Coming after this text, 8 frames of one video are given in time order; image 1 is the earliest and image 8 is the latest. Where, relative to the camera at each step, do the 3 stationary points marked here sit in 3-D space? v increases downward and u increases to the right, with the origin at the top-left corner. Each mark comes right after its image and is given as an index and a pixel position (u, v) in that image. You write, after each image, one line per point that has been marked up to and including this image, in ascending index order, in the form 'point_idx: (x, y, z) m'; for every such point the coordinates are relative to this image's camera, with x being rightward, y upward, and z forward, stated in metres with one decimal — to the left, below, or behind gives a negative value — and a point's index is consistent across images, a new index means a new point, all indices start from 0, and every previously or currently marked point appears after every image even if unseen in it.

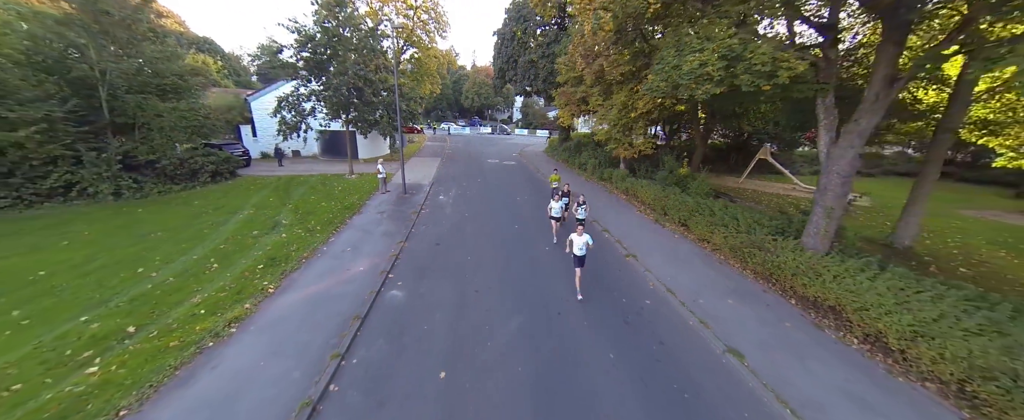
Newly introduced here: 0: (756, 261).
0: (+5.9, -1.1, +7.1) m
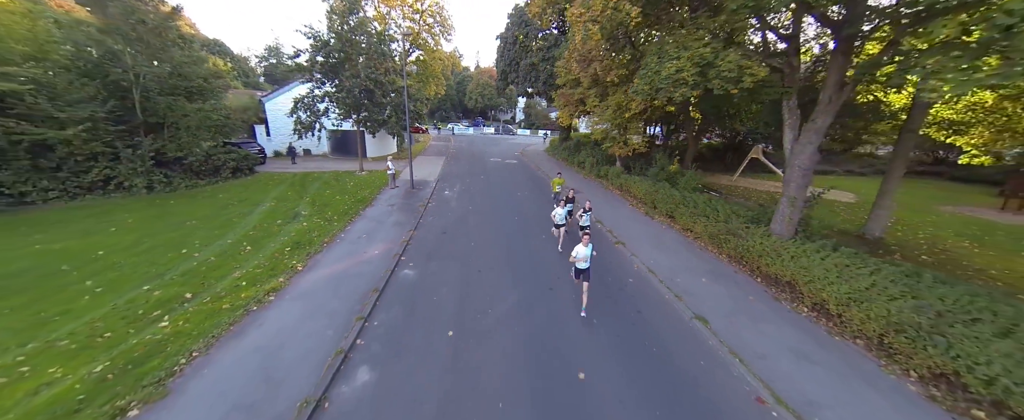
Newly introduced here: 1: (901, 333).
0: (+5.9, -0.9, +7.9) m
1: (+6.1, -1.8, +4.8) m
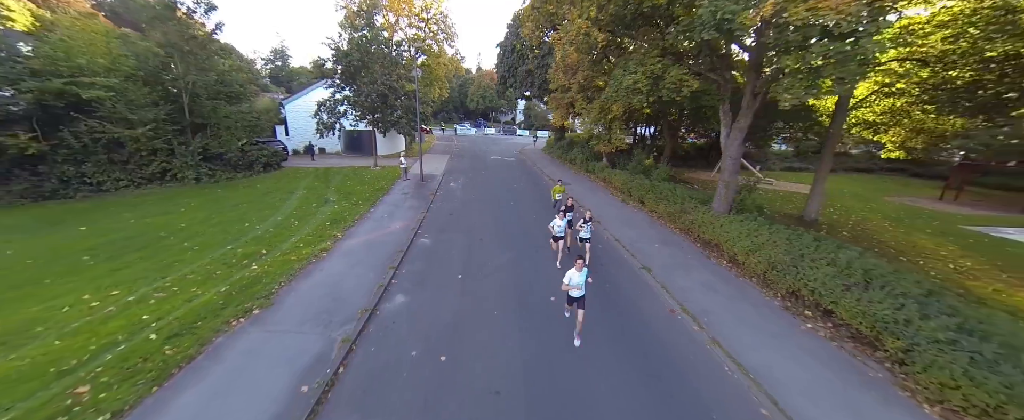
0: (+5.7, -0.3, +9.8) m
1: (+6.0, -1.3, +6.7) m
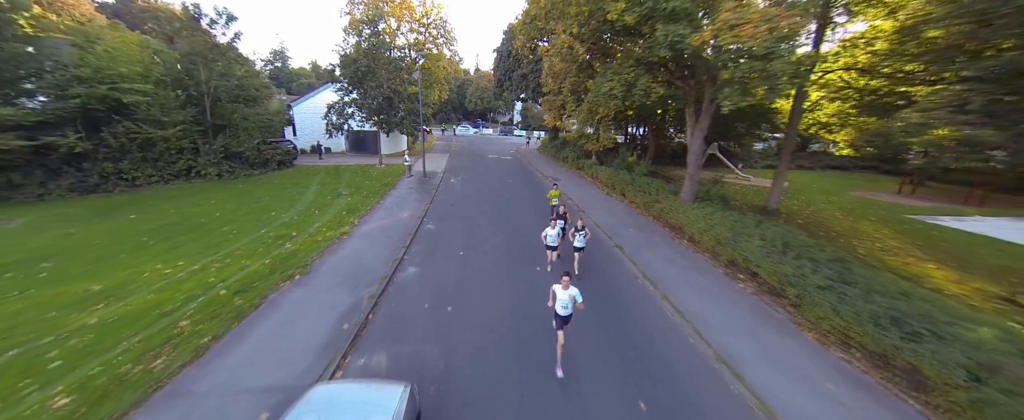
0: (+5.5, +0.1, +11.2) m
1: (+5.8, -0.9, +8.1) m
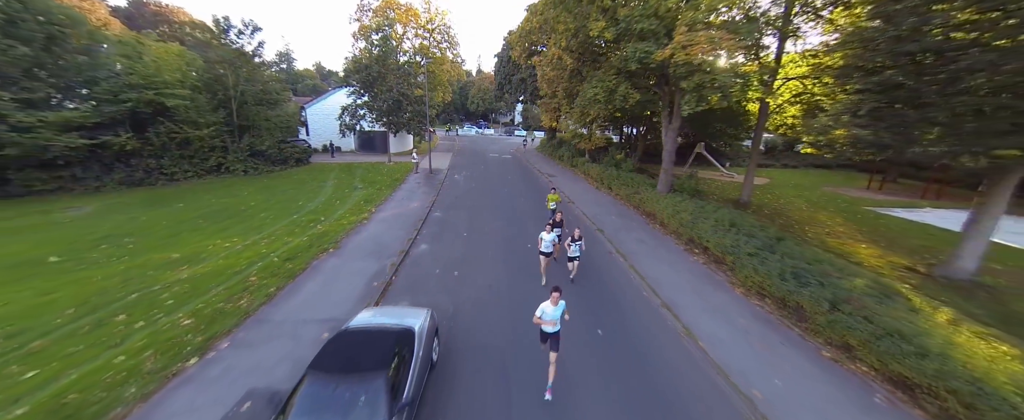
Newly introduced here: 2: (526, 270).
0: (+5.4, +0.5, +12.7) m
1: (+5.6, -0.5, +9.6) m
2: (+0.4, -1.6, +8.1) m
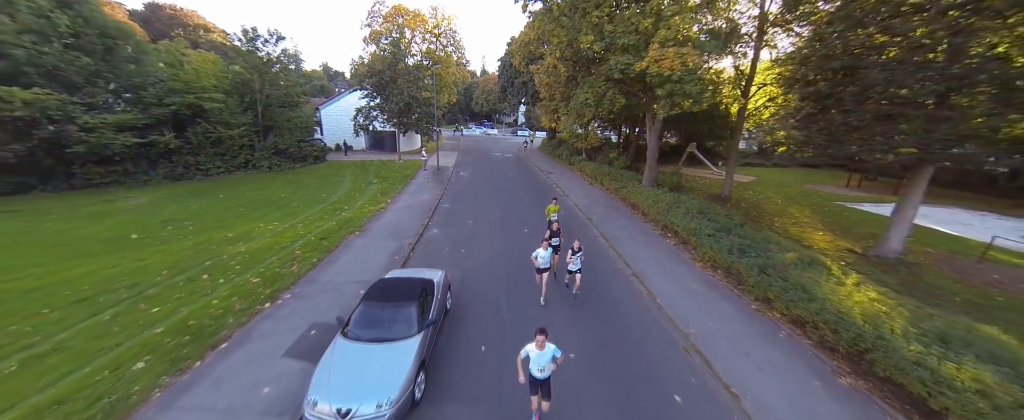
0: (+5.4, +0.8, +14.1) m
1: (+5.6, -0.1, +10.9) m
2: (+0.3, -1.3, +9.6) m
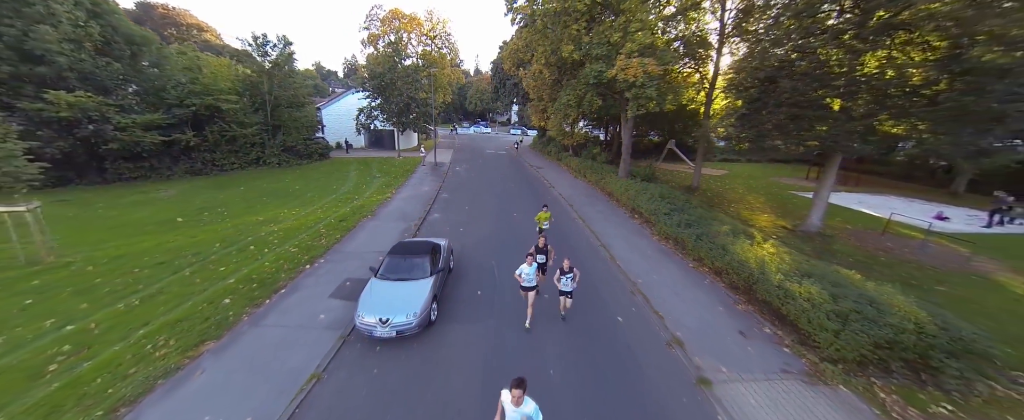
0: (+5.0, +1.4, +15.9) m
1: (+5.2, +0.5, +12.7) m
2: (0.0, -0.7, +11.3) m
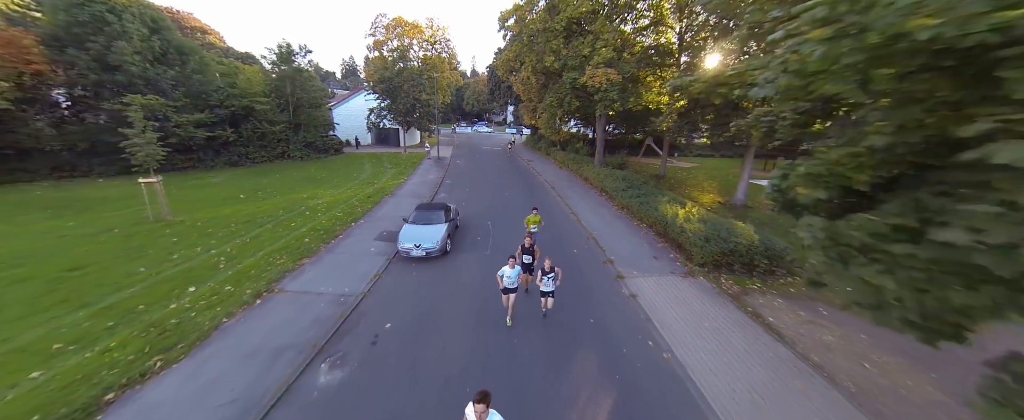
0: (+4.5, +2.5, +18.8) m
1: (+4.8, +1.5, +15.6) m
2: (-0.4, +0.3, +14.1) m
